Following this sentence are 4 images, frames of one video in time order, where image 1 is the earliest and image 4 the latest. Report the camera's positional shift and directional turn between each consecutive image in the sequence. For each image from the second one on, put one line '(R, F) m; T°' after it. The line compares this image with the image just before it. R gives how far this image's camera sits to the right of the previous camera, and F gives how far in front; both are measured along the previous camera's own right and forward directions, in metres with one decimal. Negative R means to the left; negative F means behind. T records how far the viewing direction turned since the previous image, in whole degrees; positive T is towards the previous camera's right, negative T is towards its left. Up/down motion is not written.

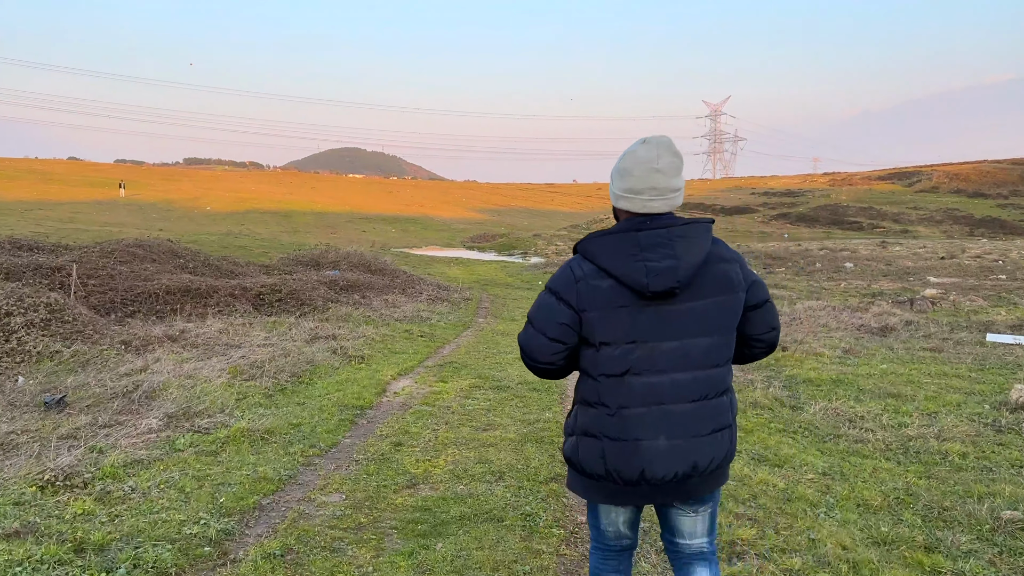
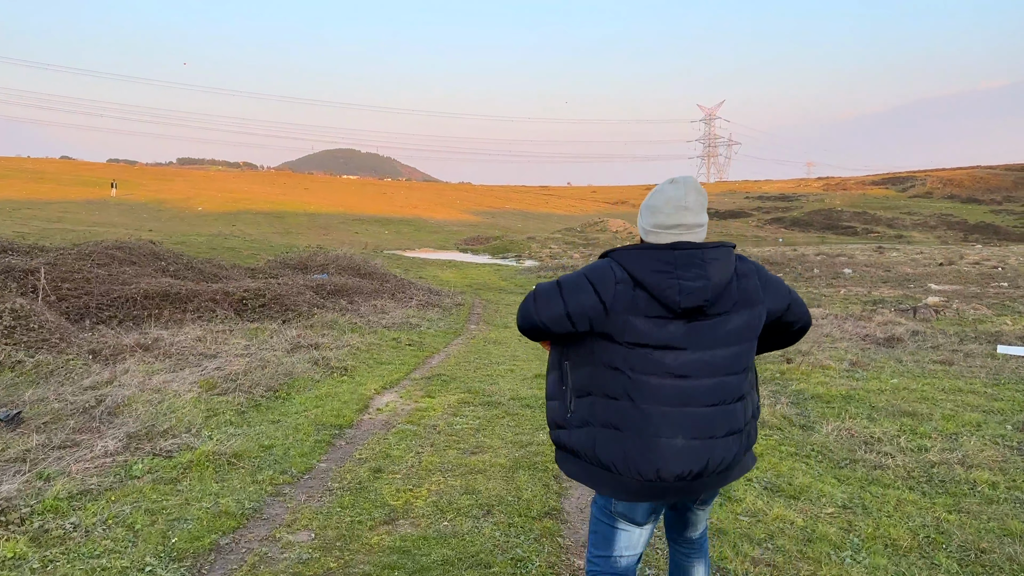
(0.0, +0.5) m; +1°
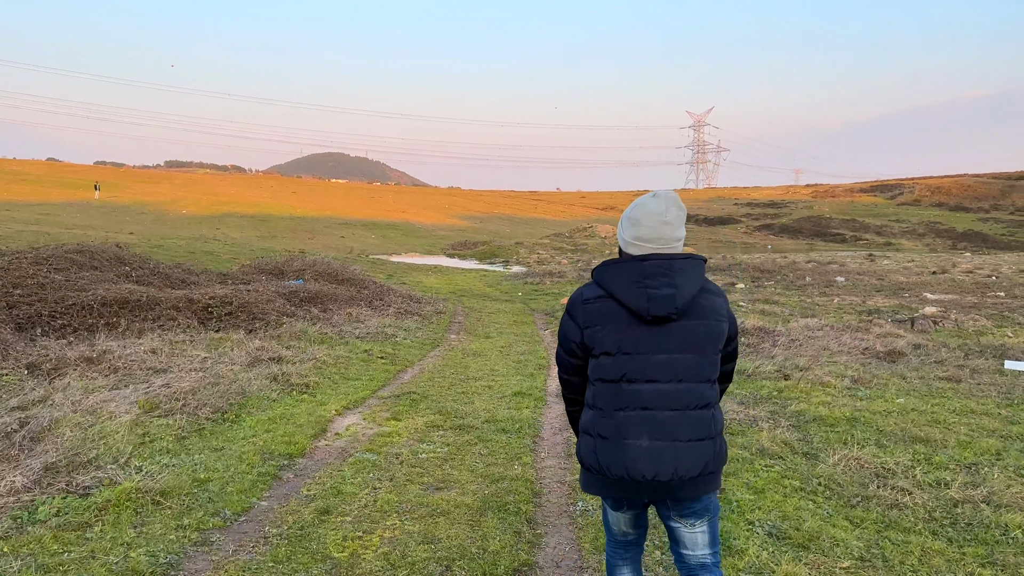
(+0.2, +0.6) m; +1°
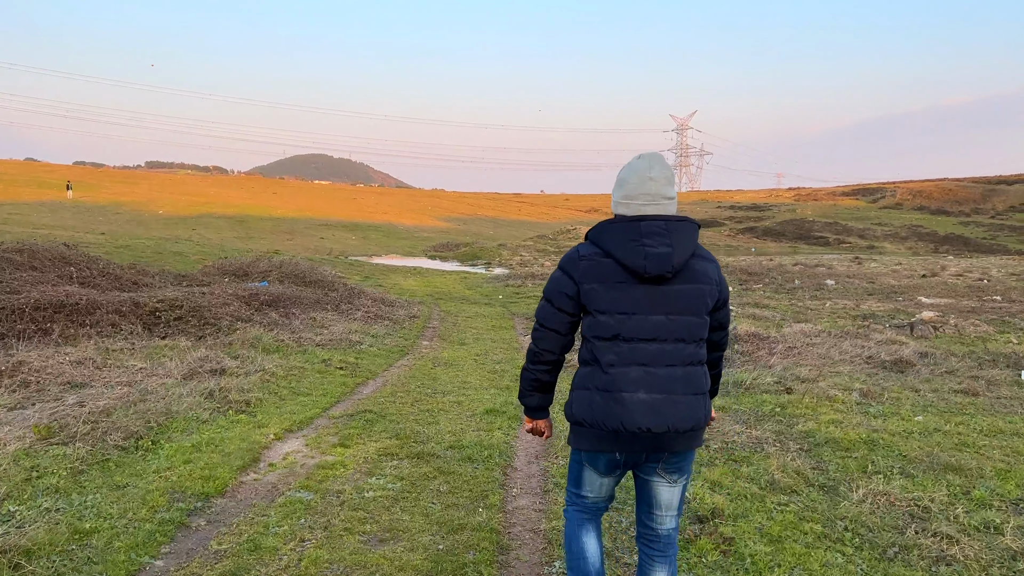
(+0.1, +0.9) m; +2°
